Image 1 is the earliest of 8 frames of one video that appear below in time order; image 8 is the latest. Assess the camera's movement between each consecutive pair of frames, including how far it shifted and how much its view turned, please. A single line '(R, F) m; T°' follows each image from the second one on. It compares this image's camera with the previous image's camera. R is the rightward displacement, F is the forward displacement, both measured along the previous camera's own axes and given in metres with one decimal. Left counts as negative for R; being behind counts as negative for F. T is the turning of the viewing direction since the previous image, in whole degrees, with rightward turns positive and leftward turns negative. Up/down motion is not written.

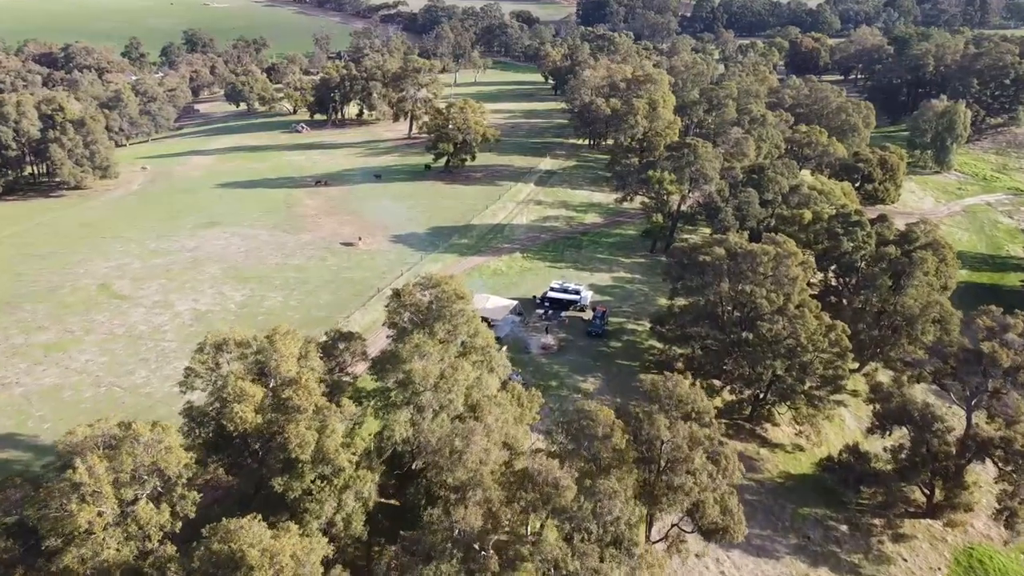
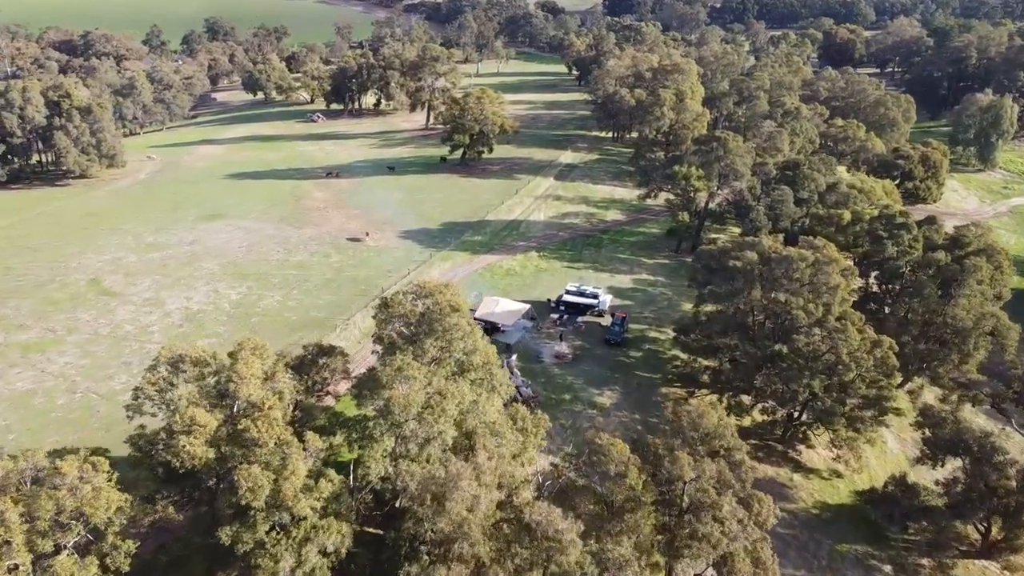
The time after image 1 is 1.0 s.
(+0.7, +4.1) m; -2°
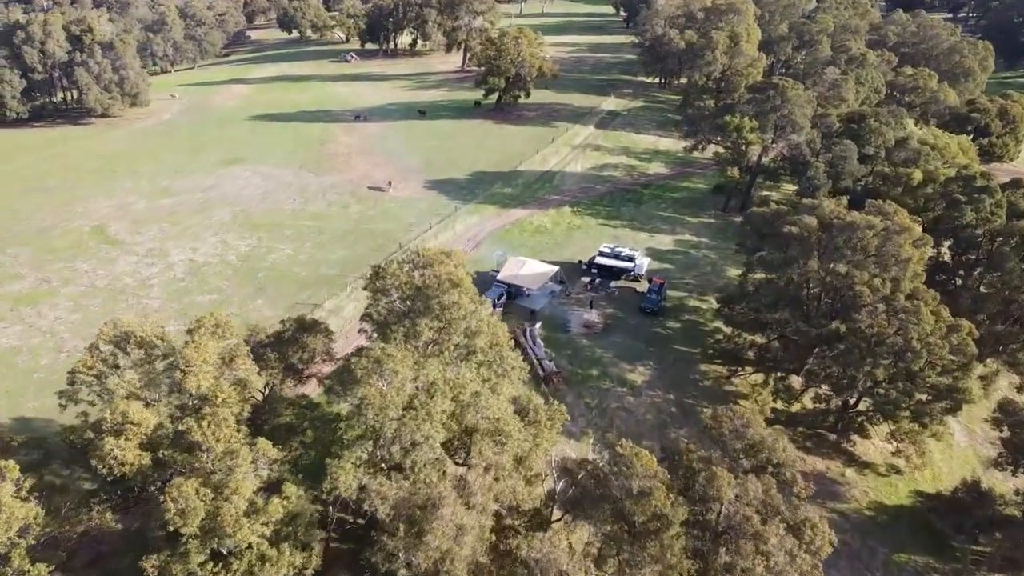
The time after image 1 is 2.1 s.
(+0.9, +4.6) m; -3°
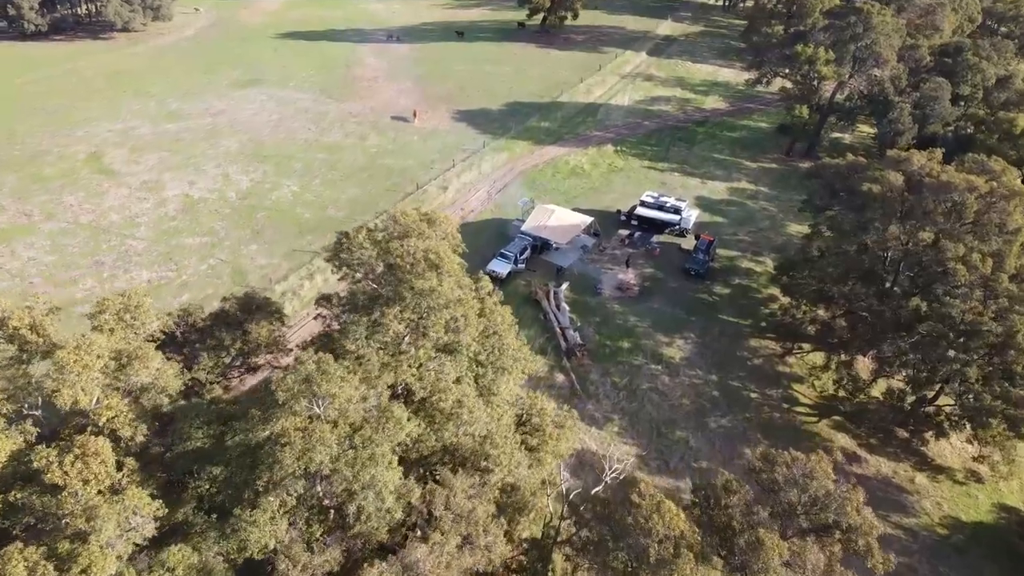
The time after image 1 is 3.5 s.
(+1.2, +5.6) m; -3°
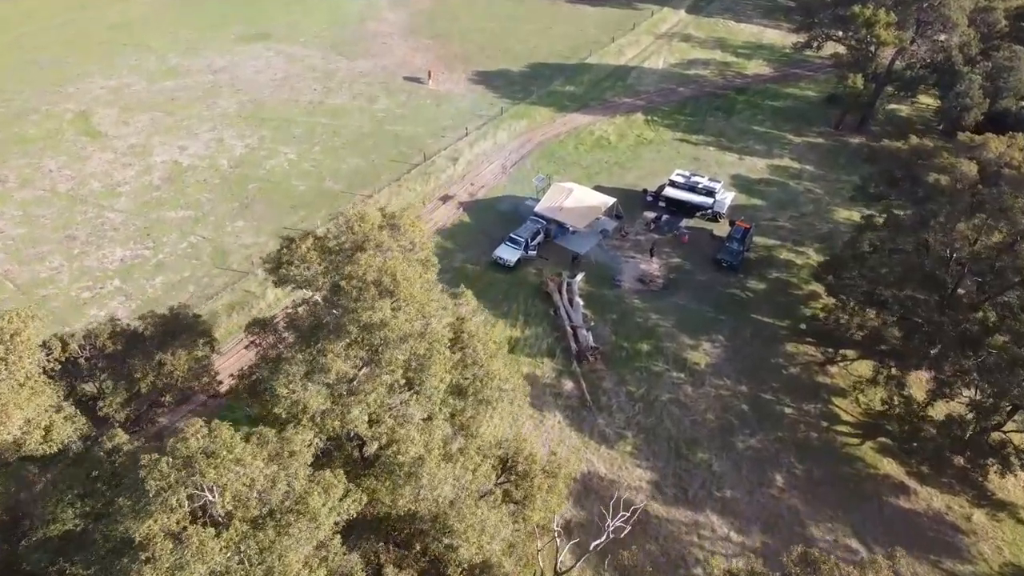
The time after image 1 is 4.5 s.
(+1.0, +4.0) m; -2°
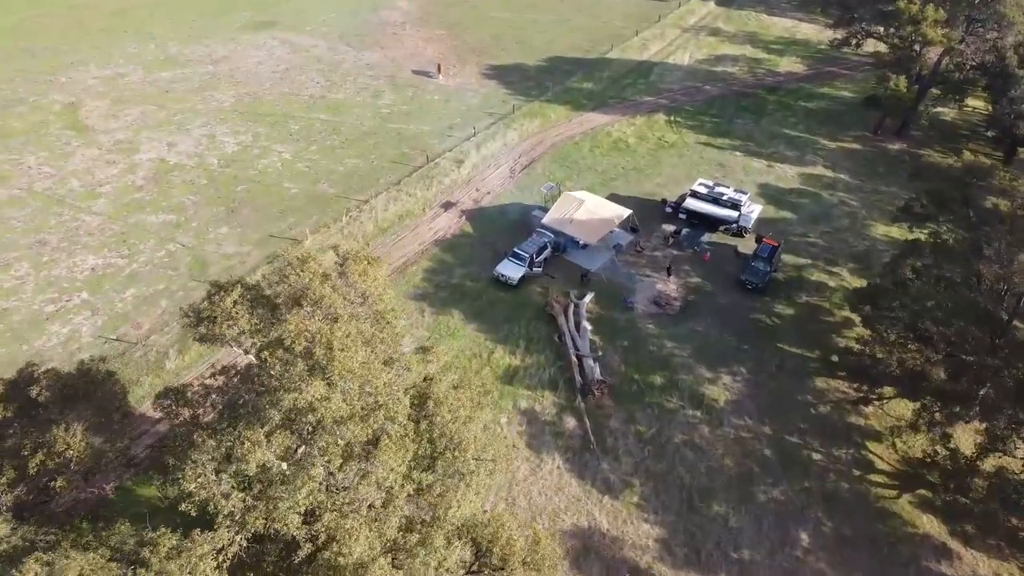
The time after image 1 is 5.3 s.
(+0.8, +3.0) m; -2°
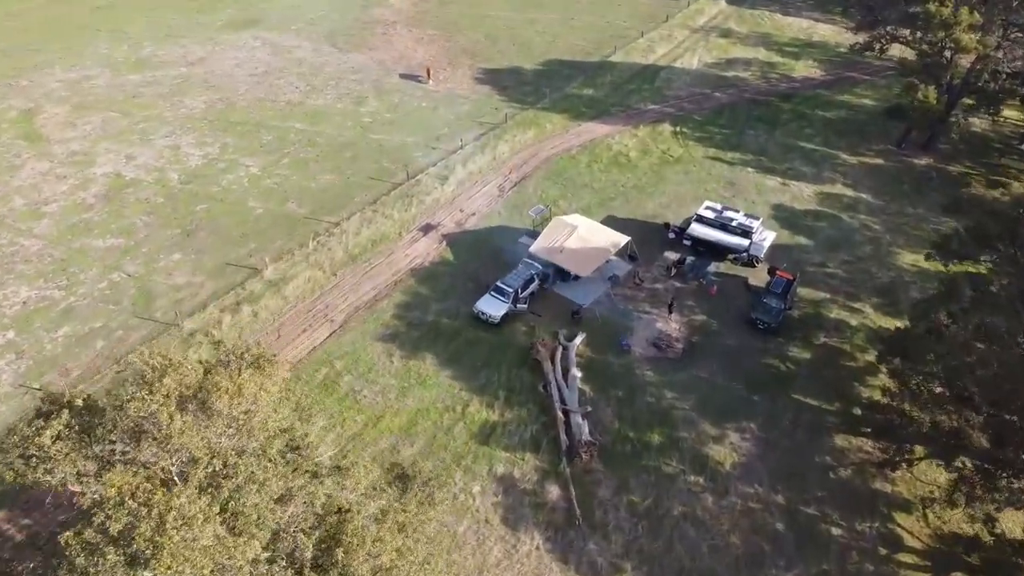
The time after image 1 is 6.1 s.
(+1.0, +3.5) m; -1°
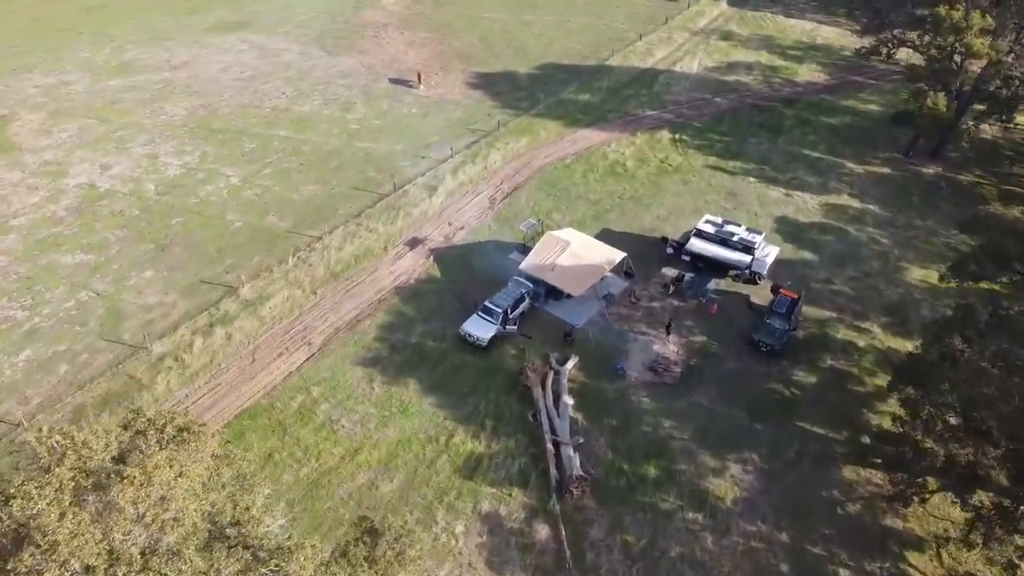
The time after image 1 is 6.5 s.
(+0.4, +1.5) m; 0°
